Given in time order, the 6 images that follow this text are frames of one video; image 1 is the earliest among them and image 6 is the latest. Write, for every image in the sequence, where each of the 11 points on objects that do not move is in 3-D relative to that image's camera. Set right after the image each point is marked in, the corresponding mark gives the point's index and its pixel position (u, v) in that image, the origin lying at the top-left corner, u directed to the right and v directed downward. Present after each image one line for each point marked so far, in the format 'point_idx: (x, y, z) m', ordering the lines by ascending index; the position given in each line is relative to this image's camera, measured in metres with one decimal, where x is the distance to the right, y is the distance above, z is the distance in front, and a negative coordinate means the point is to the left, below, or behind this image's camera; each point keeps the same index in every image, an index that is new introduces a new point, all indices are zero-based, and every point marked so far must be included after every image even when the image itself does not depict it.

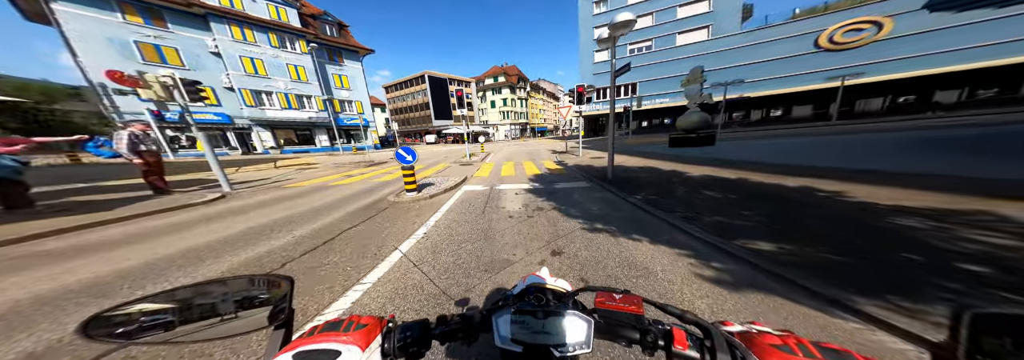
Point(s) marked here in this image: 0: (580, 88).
0: (+4.2, +5.4, +11.9) m
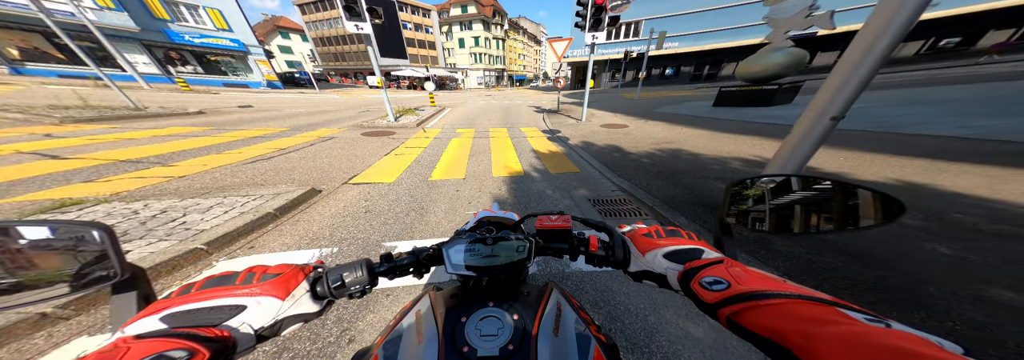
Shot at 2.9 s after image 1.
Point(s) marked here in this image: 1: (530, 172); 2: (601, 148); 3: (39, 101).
0: (+2.9, +6.2, +7.0) m
1: (+0.4, +0.2, +4.3) m
2: (+2.3, +0.8, +5.4) m
3: (-16.5, +2.5, +7.4) m
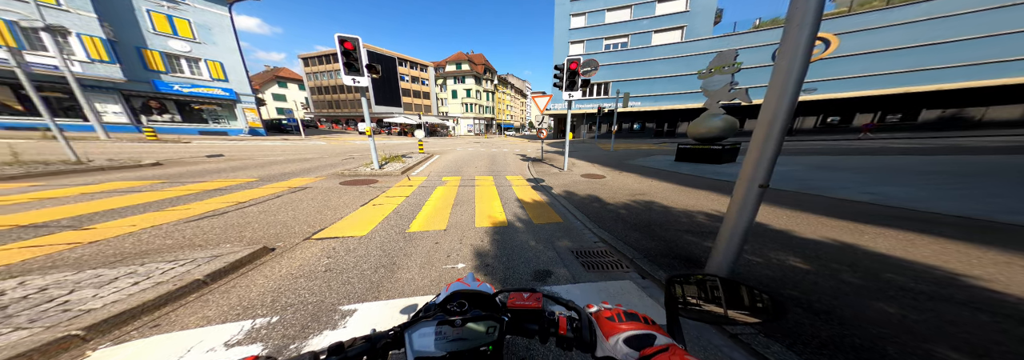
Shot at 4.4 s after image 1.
0: (+2.2, +4.6, +8.2) m
1: (-0.1, -0.8, +4.3) m
2: (+1.7, -0.4, +5.5) m
3: (-17.2, +0.8, +6.7) m
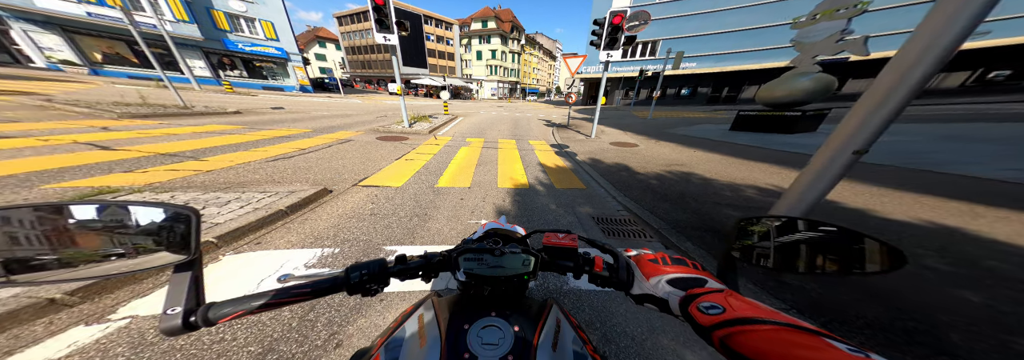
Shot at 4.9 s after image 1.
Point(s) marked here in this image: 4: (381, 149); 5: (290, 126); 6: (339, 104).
0: (+3.5, +5.7, +7.1) m
1: (+0.5, -0.1, +4.3) m
2: (+2.5, +0.4, +5.3) m
3: (-16.1, +3.1, +8.3) m
4: (-3.6, +0.9, +5.8) m
5: (-7.2, +1.7, +6.9) m
6: (-11.6, +5.2, +14.2) m
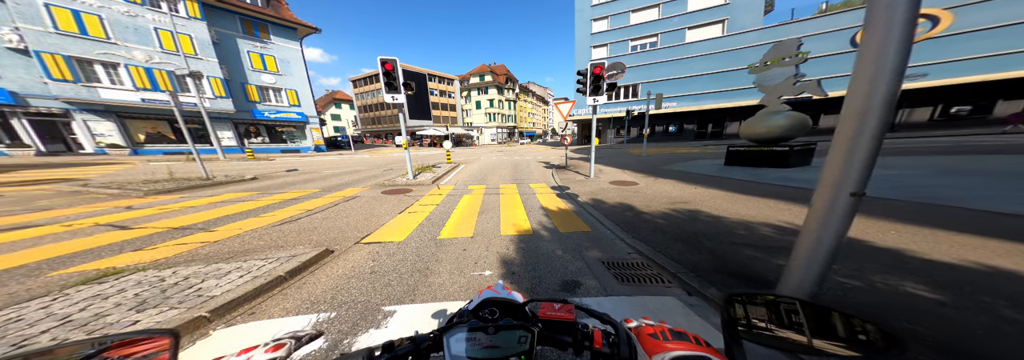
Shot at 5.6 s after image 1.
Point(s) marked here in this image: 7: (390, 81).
0: (+3.3, +4.3, +8.1) m
1: (+0.6, -1.0, +4.2) m
2: (+2.6, -0.6, +5.3) m
3: (-16.1, +0.3, +8.8) m
4: (-3.5, -0.6, +5.9) m
5: (-7.2, -0.2, +7.2) m
6: (-11.6, +1.5, +15.0) m
7: (-4.6, +3.7, +8.1) m
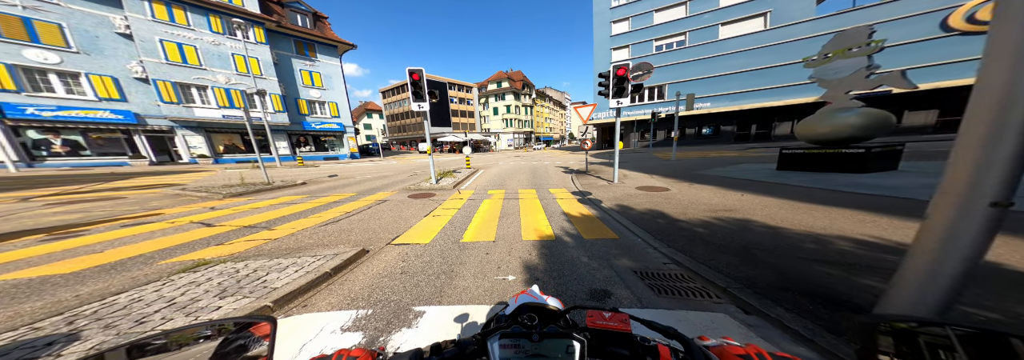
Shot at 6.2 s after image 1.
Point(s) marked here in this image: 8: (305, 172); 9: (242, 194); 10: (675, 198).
0: (+4.3, +4.1, +7.8) m
1: (+1.2, -1.1, +4.1) m
2: (+3.2, -0.8, +5.0) m
3: (-15.0, +0.1, +10.3) m
4: (-2.7, -0.8, +6.2) m
5: (-6.3, -0.4, +7.8) m
6: (-10.0, +1.2, +16.0) m
7: (-3.6, +3.5, +8.6) m
8: (-13.1, +0.6, +13.5) m
9: (-9.8, -0.5, +7.4) m
10: (+4.5, -0.5, +5.7) m
